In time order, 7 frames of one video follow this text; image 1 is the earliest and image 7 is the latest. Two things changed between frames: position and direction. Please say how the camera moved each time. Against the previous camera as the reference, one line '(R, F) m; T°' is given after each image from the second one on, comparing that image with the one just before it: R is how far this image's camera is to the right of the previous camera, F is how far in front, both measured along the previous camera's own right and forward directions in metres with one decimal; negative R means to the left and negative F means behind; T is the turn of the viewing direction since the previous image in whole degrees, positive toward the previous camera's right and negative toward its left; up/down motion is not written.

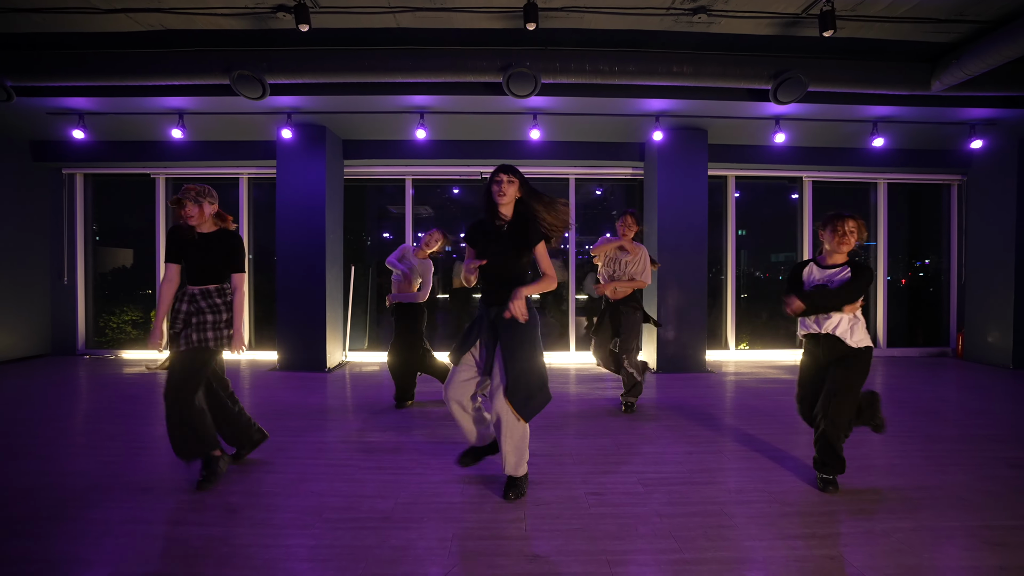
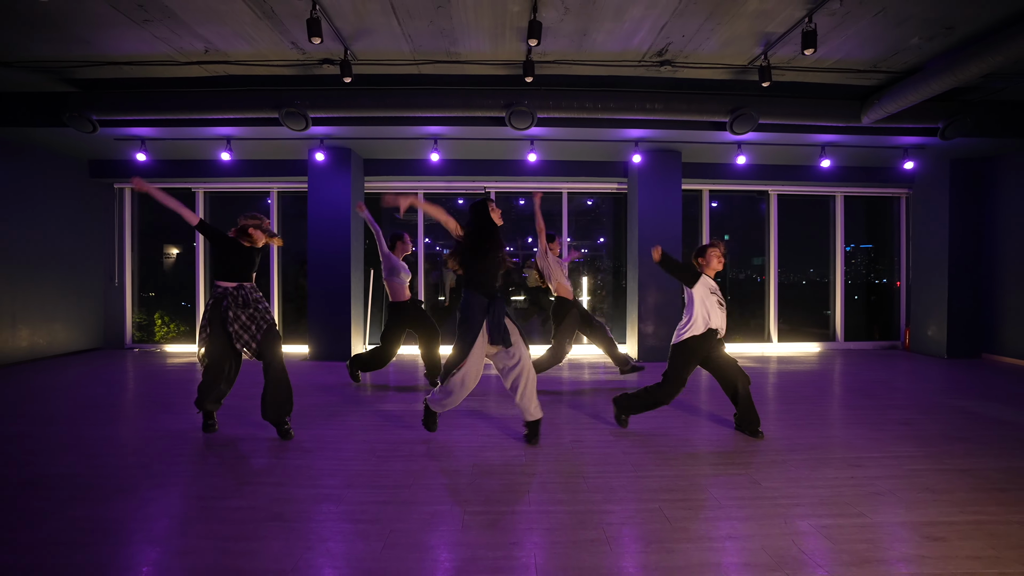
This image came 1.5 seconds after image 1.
(0.0, -0.8) m; 0°
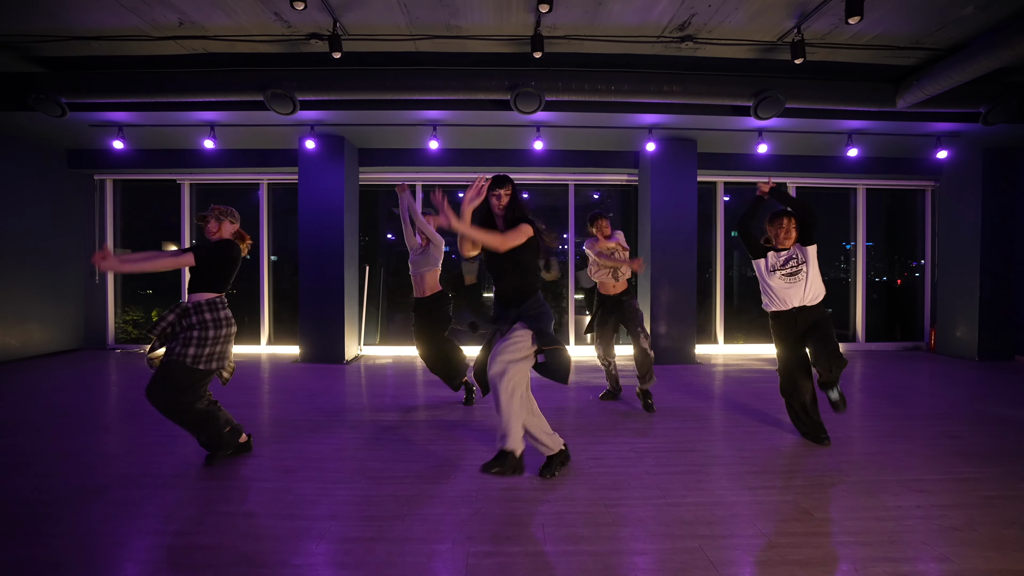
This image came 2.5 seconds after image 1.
(-0.1, +0.4) m; 0°
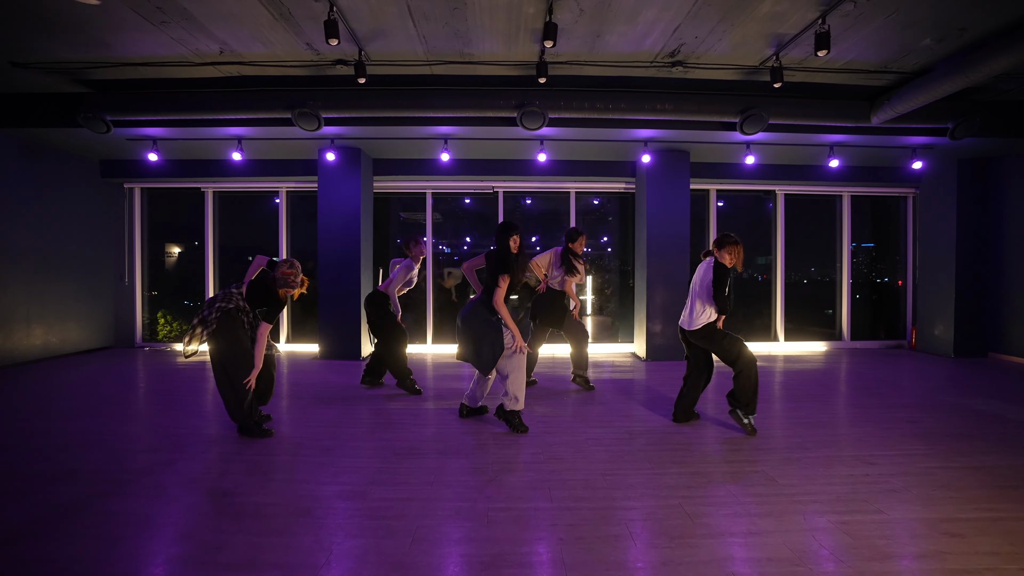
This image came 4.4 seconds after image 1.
(-0.1, -0.4) m; 0°
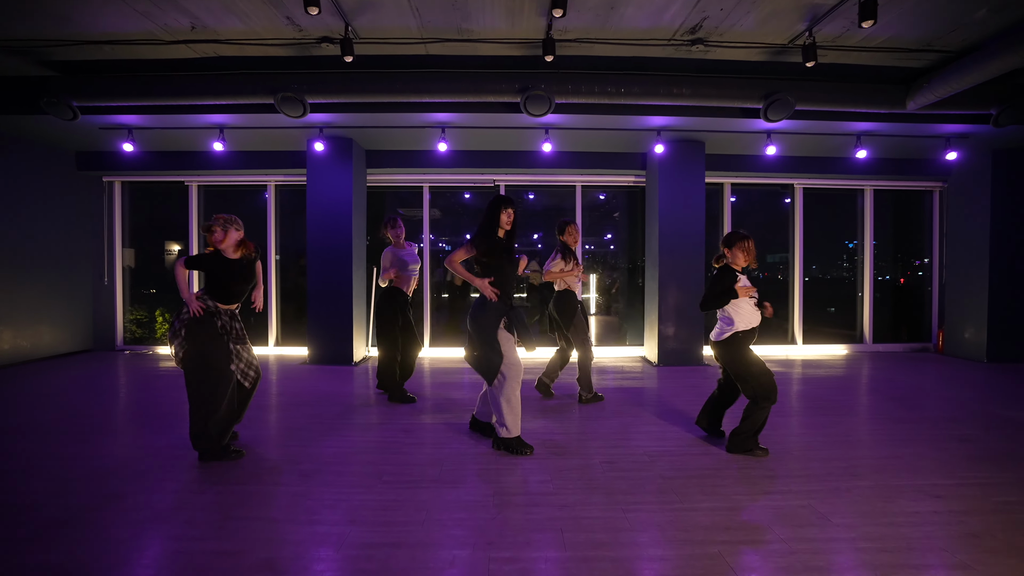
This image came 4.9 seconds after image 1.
(0.0, +0.4) m; 0°
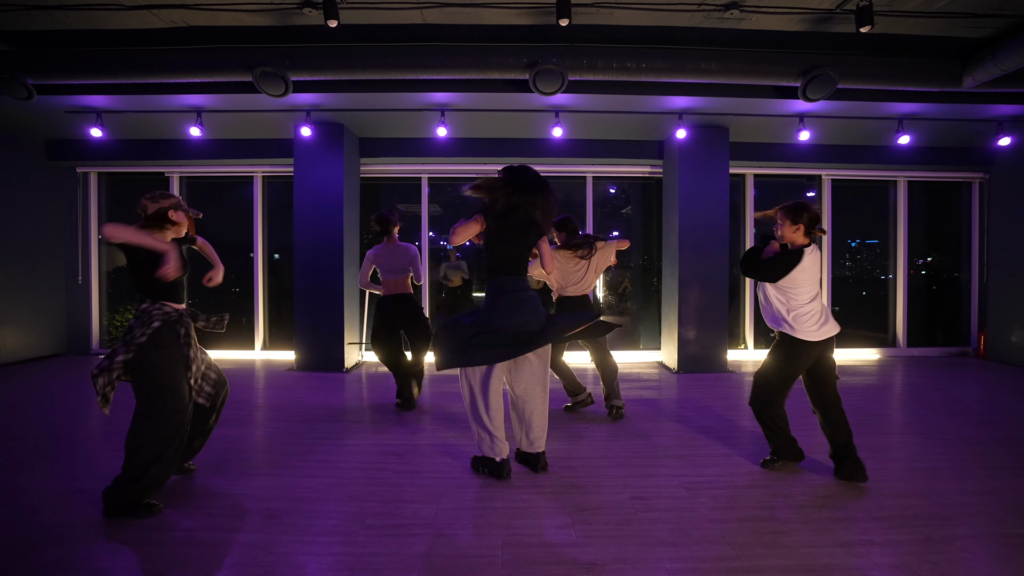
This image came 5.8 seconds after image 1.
(-0.1, +0.5) m; 0°
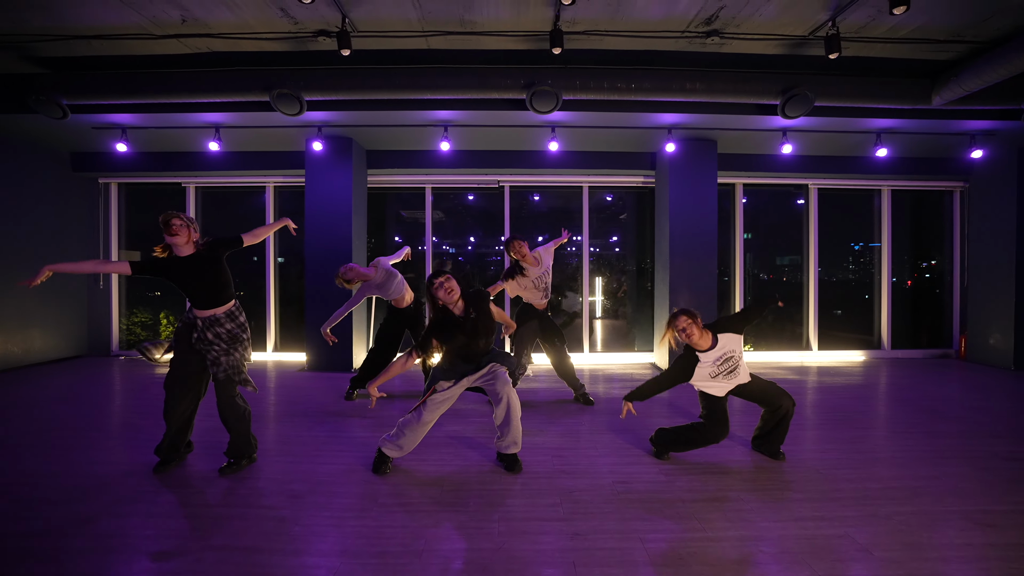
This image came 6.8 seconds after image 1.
(0.0, -0.3) m; 0°
